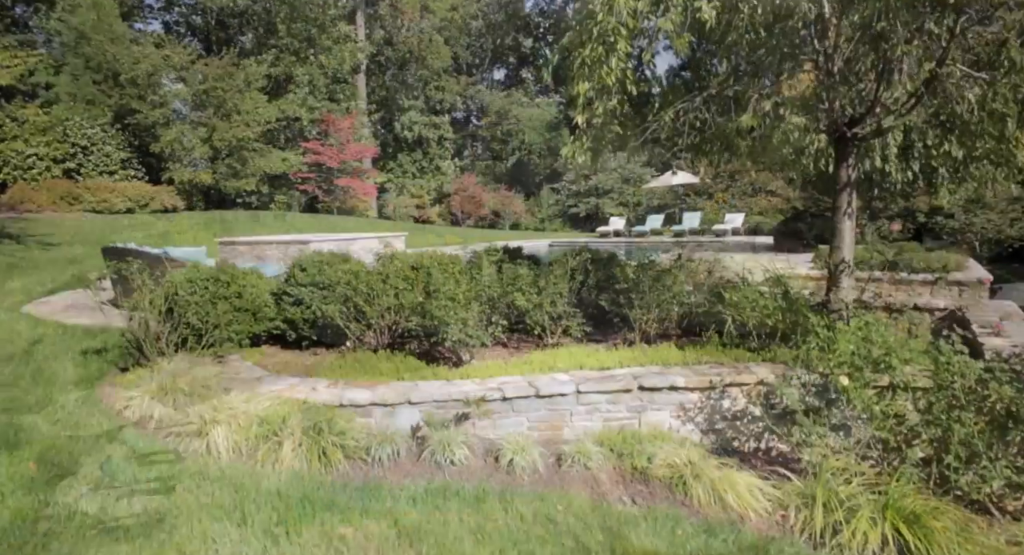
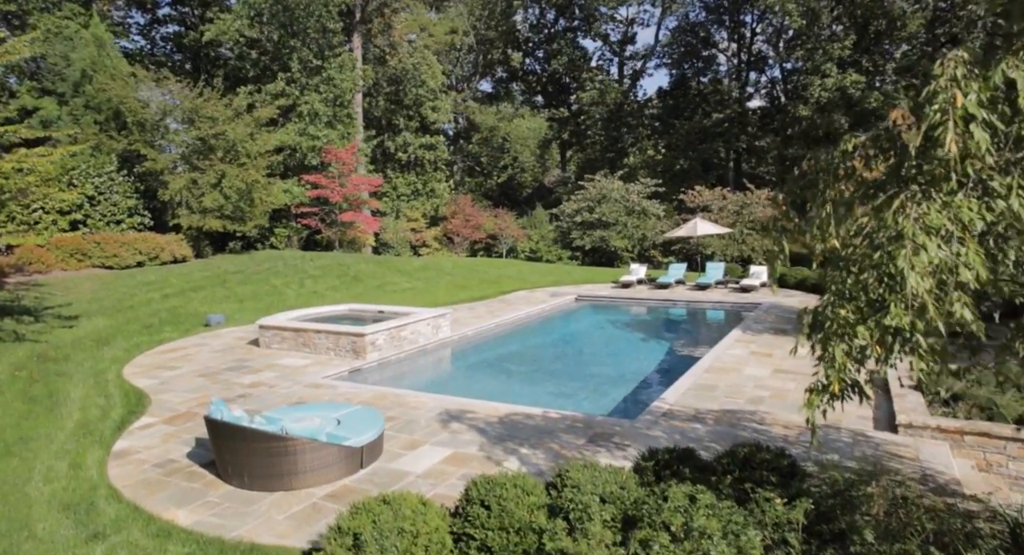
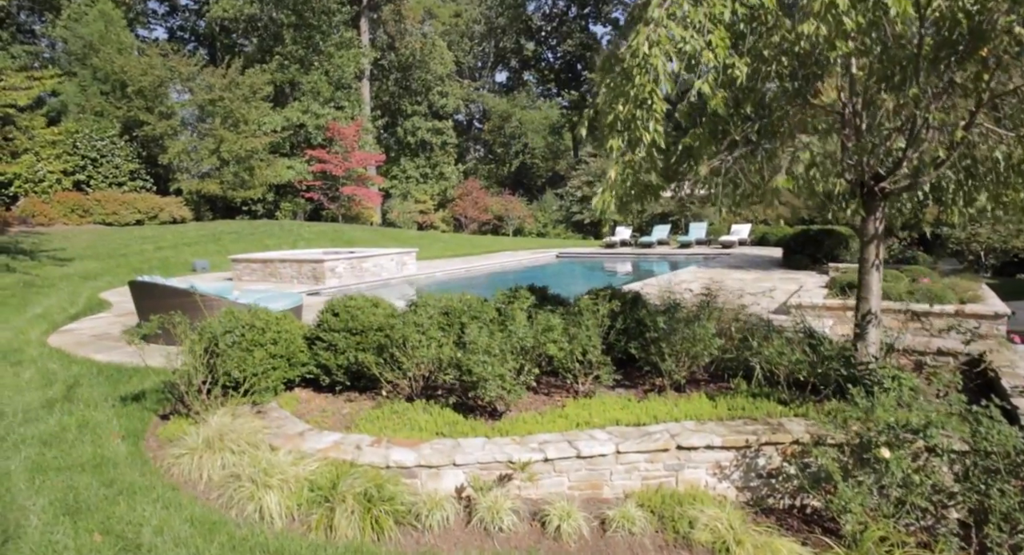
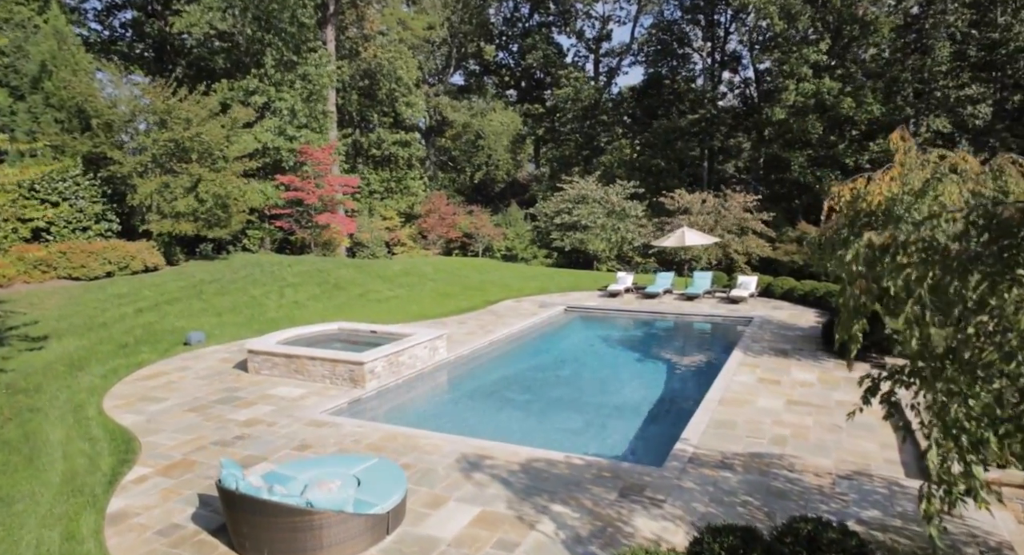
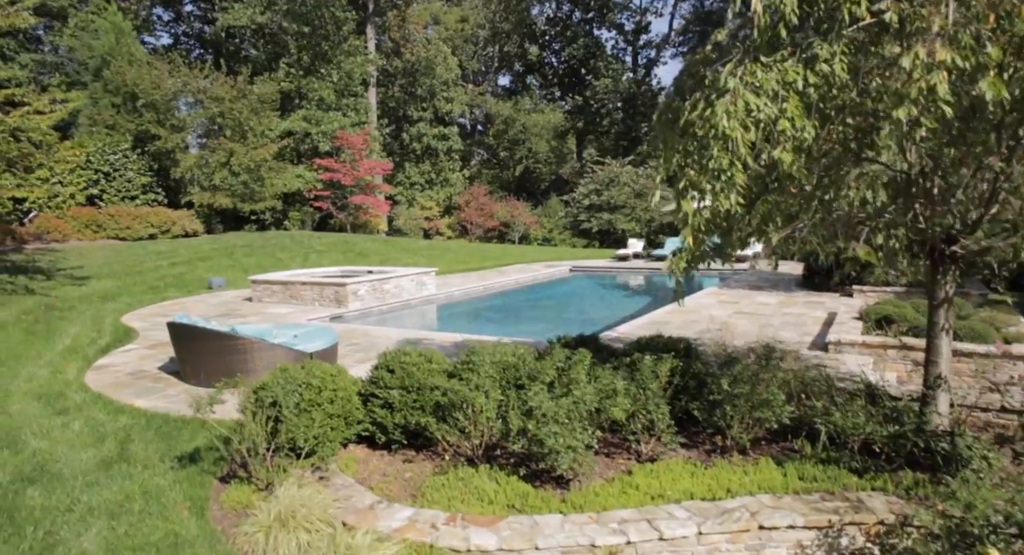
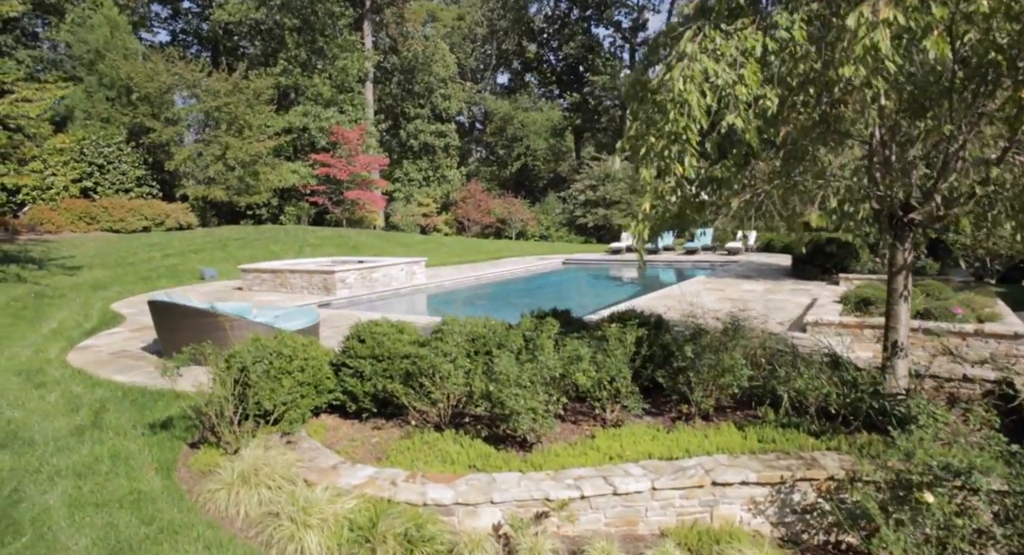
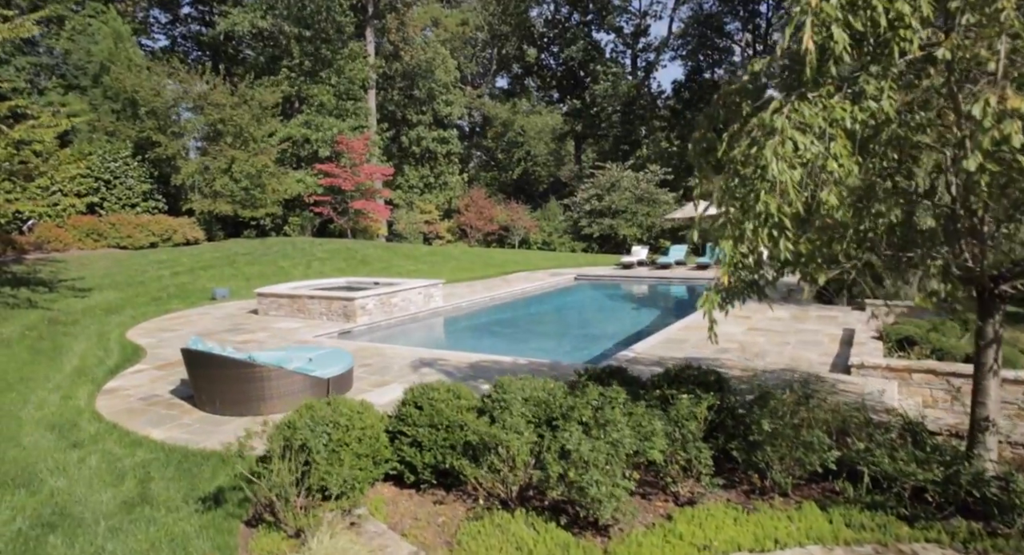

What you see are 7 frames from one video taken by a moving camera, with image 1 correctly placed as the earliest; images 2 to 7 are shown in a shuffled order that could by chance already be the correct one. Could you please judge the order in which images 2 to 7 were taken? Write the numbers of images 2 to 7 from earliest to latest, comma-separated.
3, 6, 5, 7, 2, 4
